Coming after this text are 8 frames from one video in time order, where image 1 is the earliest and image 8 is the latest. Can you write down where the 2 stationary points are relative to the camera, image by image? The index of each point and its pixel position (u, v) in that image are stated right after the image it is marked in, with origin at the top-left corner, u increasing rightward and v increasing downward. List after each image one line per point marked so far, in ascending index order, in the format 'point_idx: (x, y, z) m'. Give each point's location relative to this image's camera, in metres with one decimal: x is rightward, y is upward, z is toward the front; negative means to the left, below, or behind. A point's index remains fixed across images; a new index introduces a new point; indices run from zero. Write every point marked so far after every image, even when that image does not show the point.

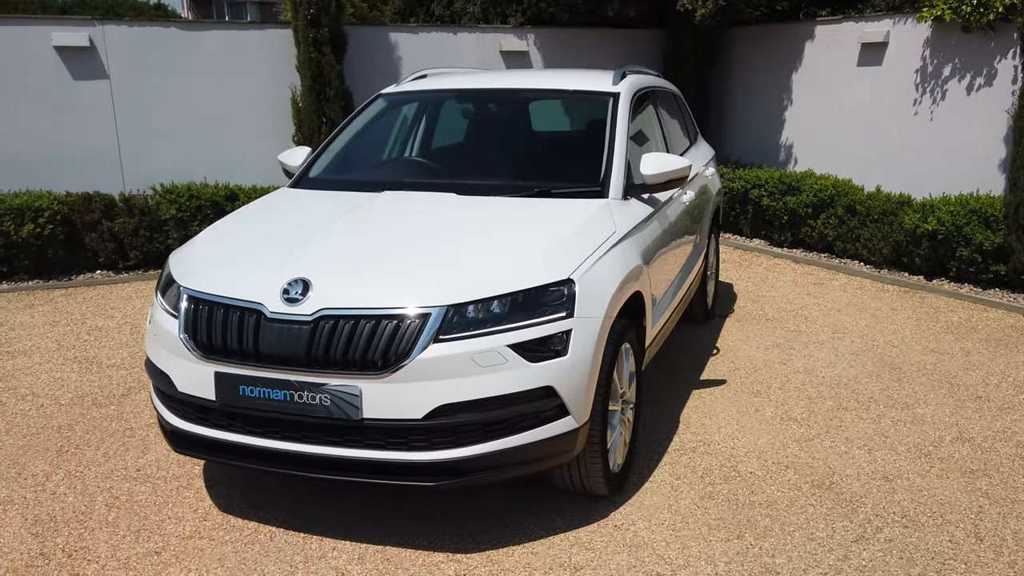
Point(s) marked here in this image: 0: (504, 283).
0: (0.0, 0.0, +3.1) m
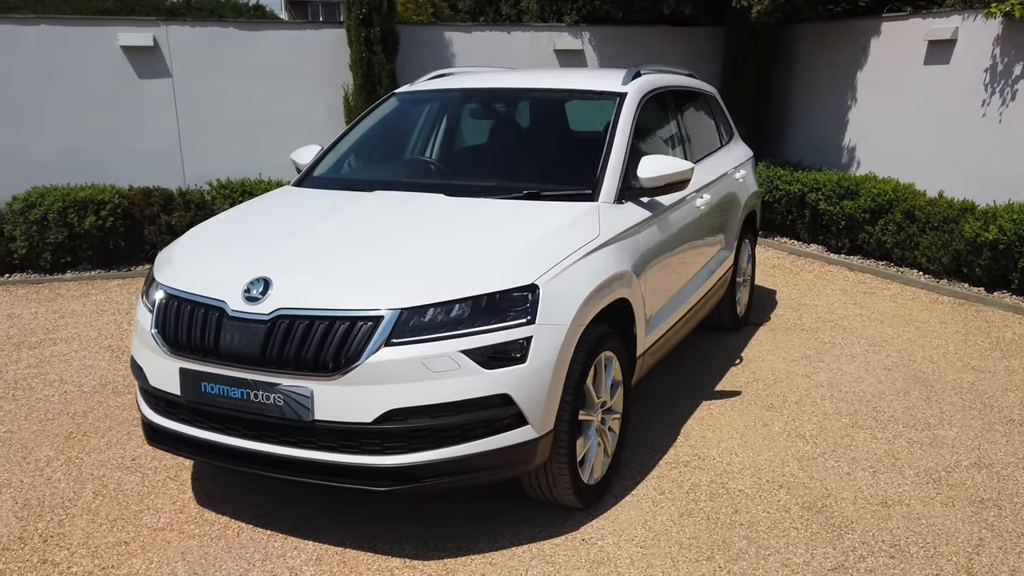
0: (-0.2, 0.0, +3.0) m
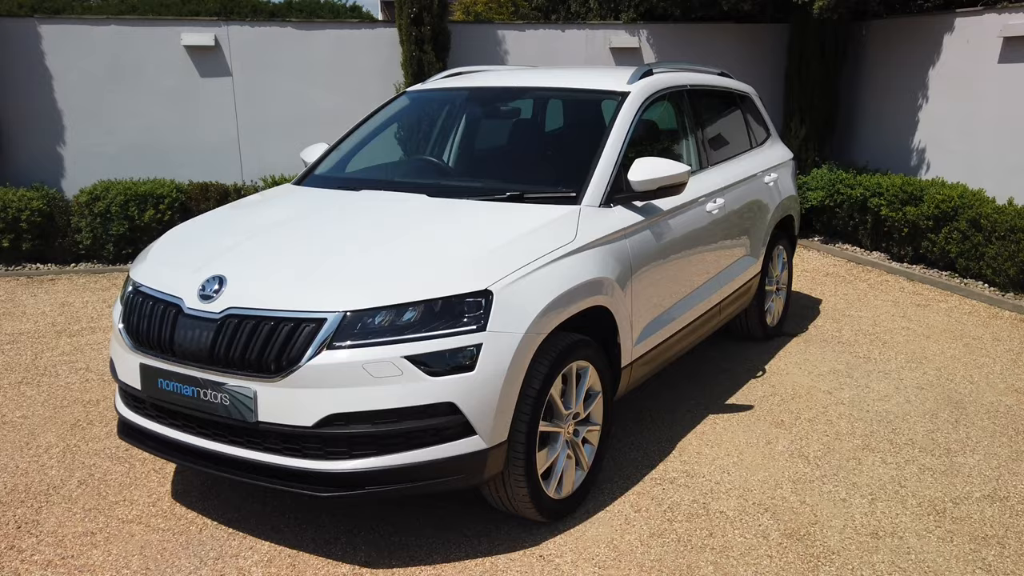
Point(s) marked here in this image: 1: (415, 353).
0: (-0.3, 0.0, +2.9) m
1: (-0.3, -0.2, +2.8) m
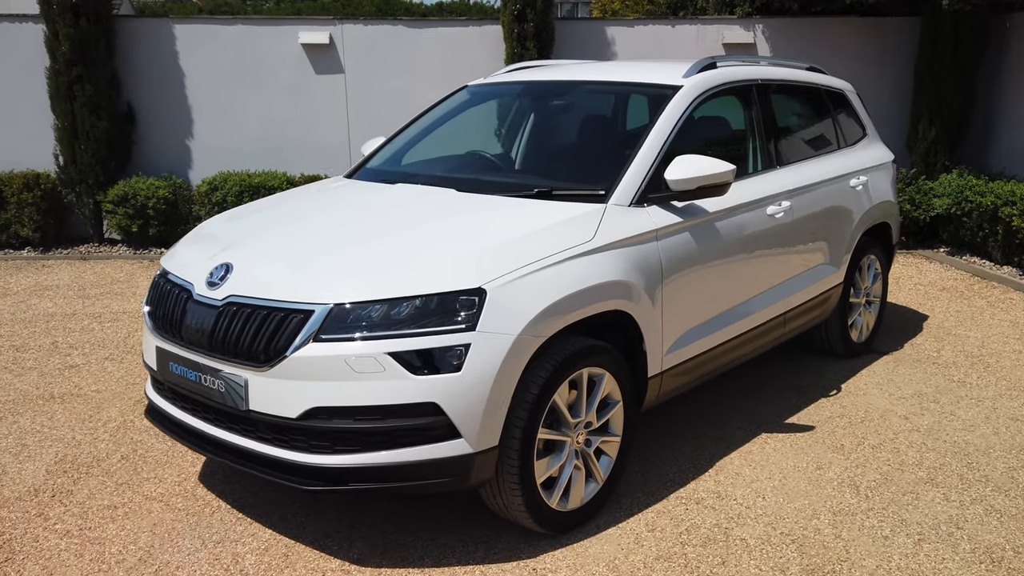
0: (-0.4, 0.0, +2.9) m
1: (-0.4, -0.2, +2.8) m
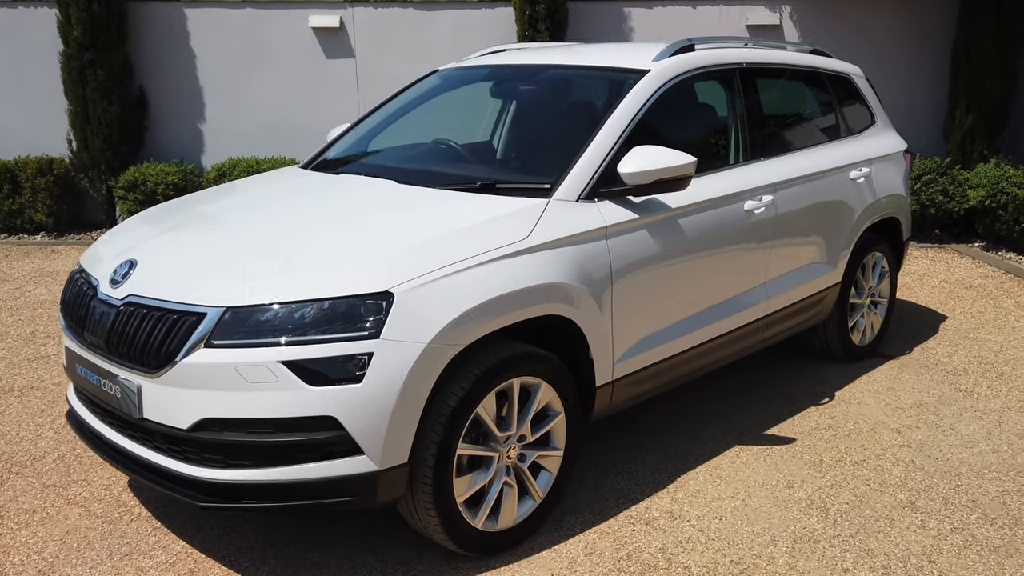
0: (-0.6, 0.0, +2.6) m
1: (-0.6, -0.2, +2.6) m
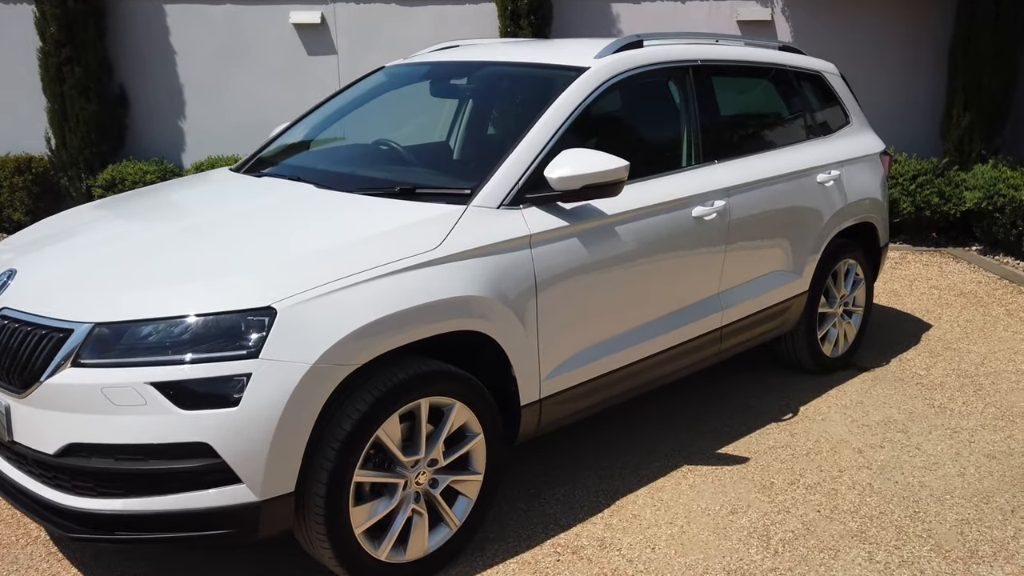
0: (-0.9, 0.0, +2.4) m
1: (-0.9, -0.3, +2.4) m
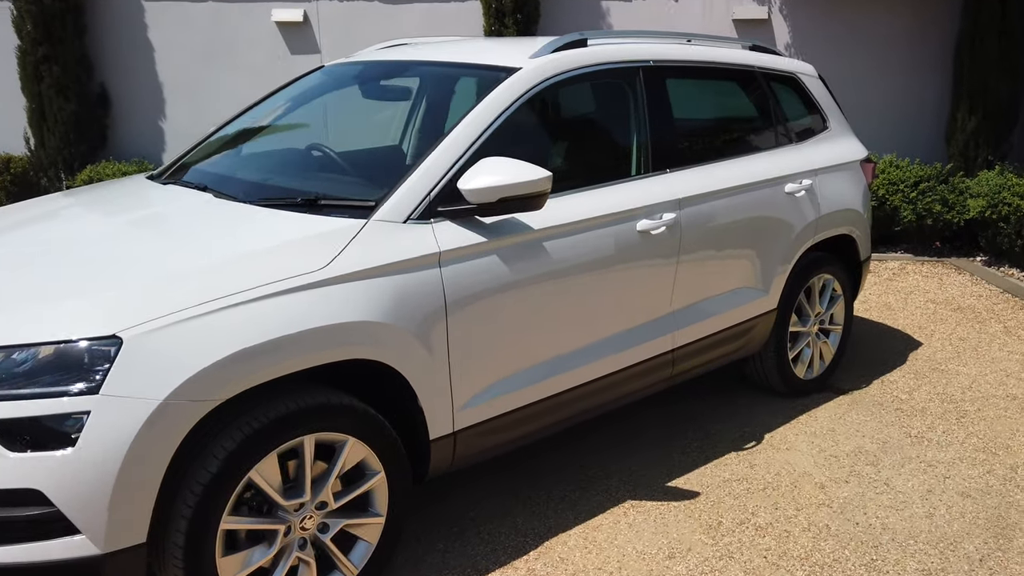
0: (-1.2, -0.1, +2.2) m
1: (-1.3, -0.3, +2.1) m
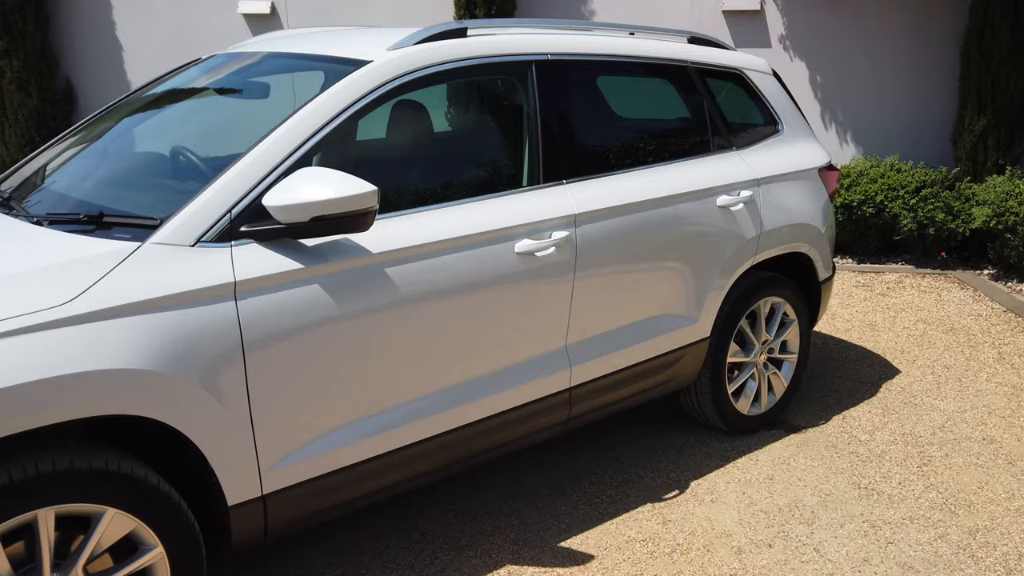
0: (-1.8, -0.2, +1.8) m
1: (-1.8, -0.4, +1.7) m
